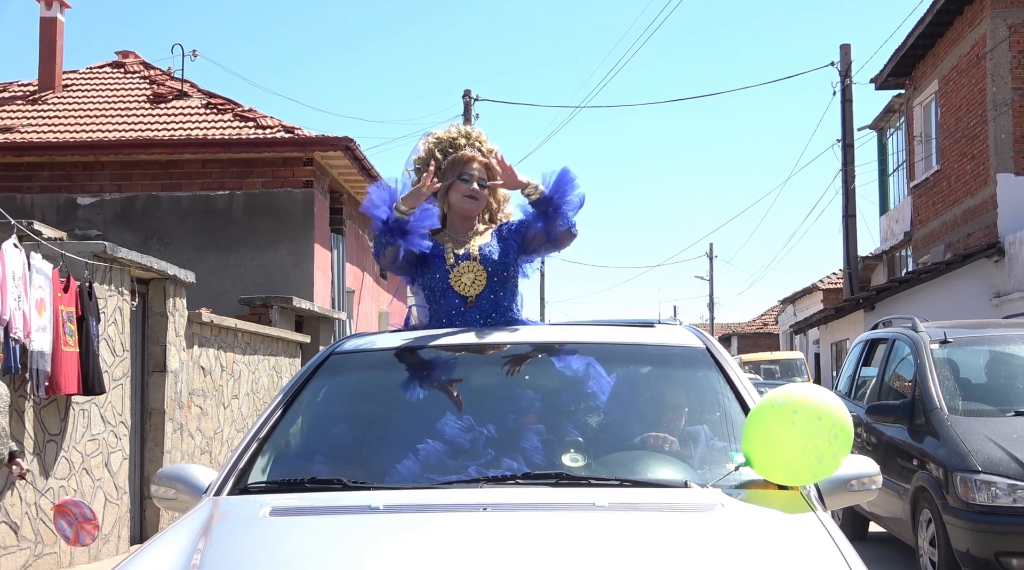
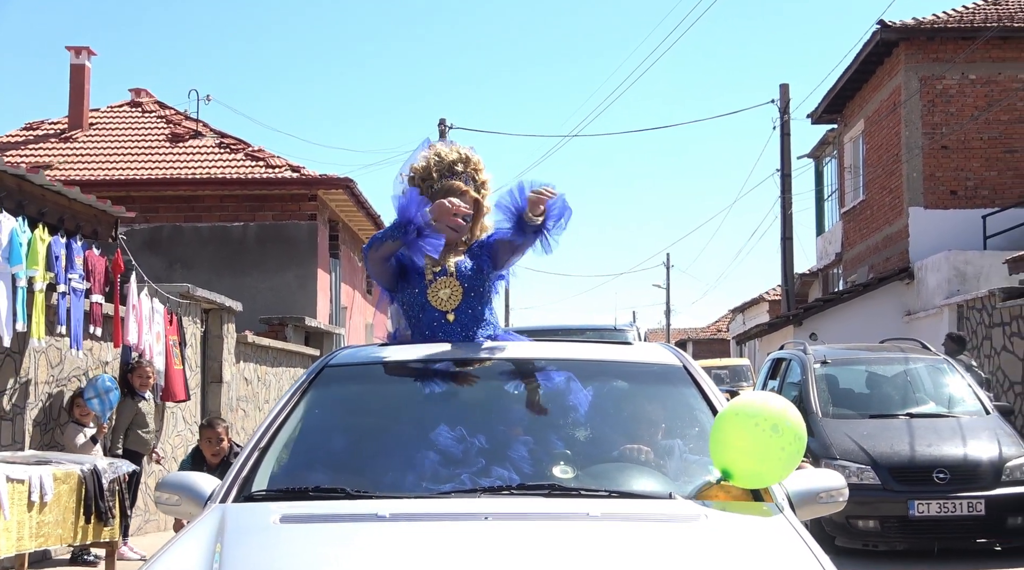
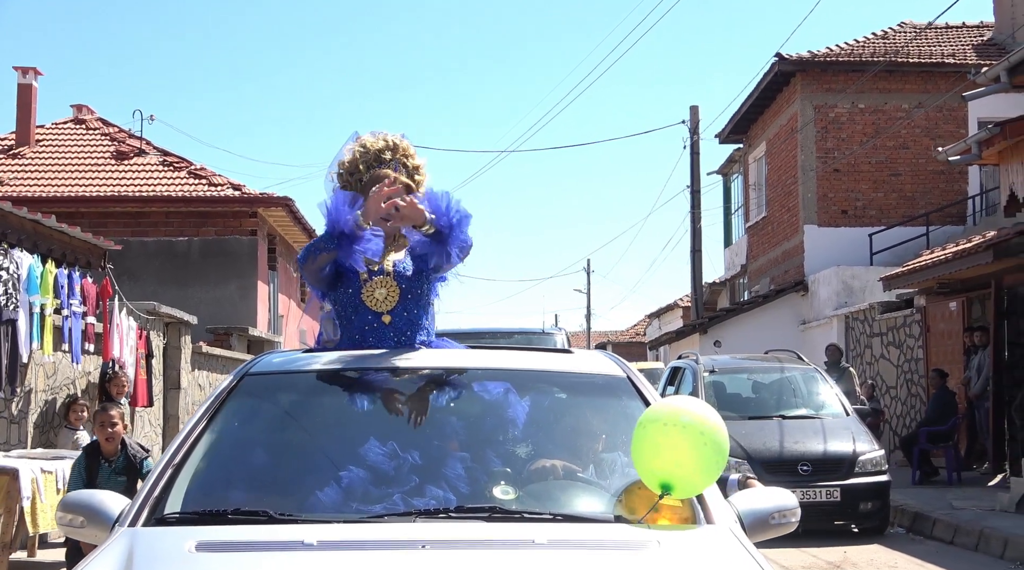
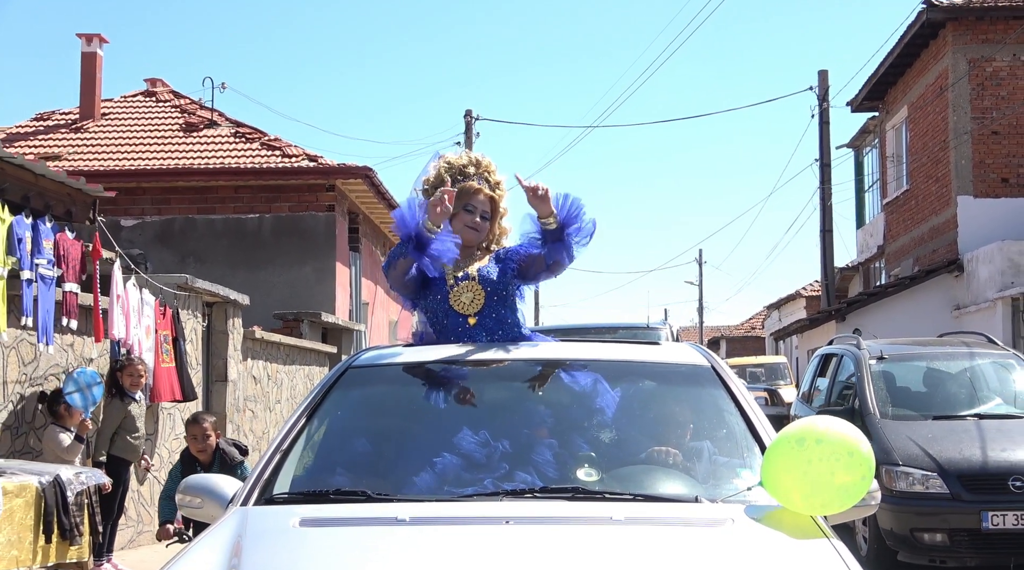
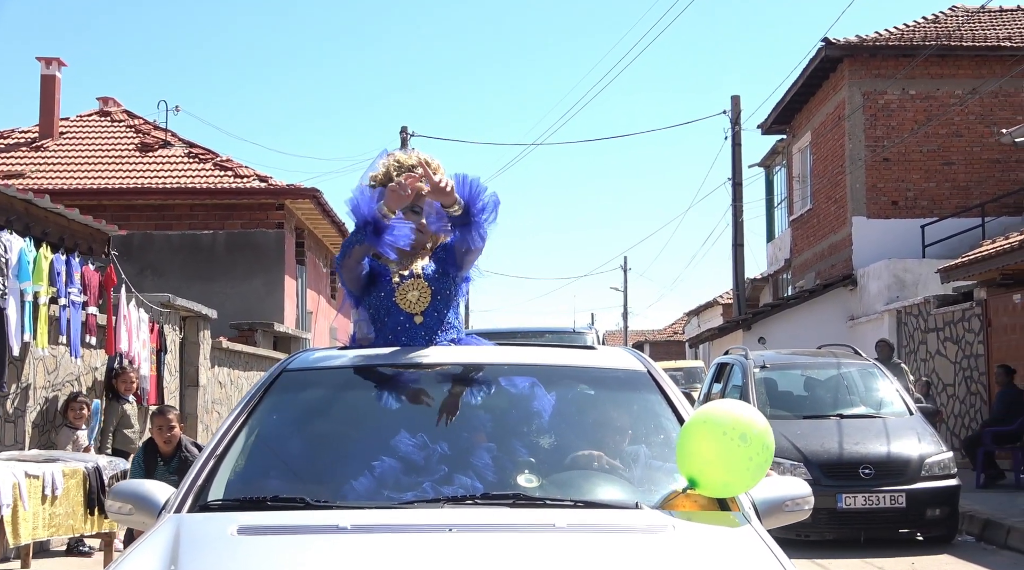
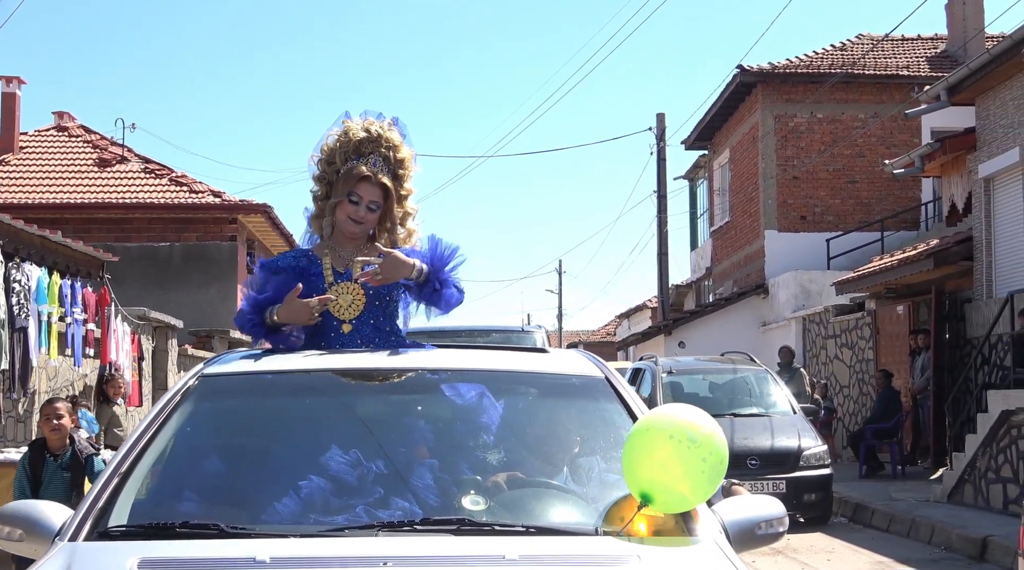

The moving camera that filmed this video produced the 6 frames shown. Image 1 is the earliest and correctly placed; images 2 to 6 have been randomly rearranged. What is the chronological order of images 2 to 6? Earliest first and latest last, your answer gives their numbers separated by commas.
4, 2, 5, 3, 6
